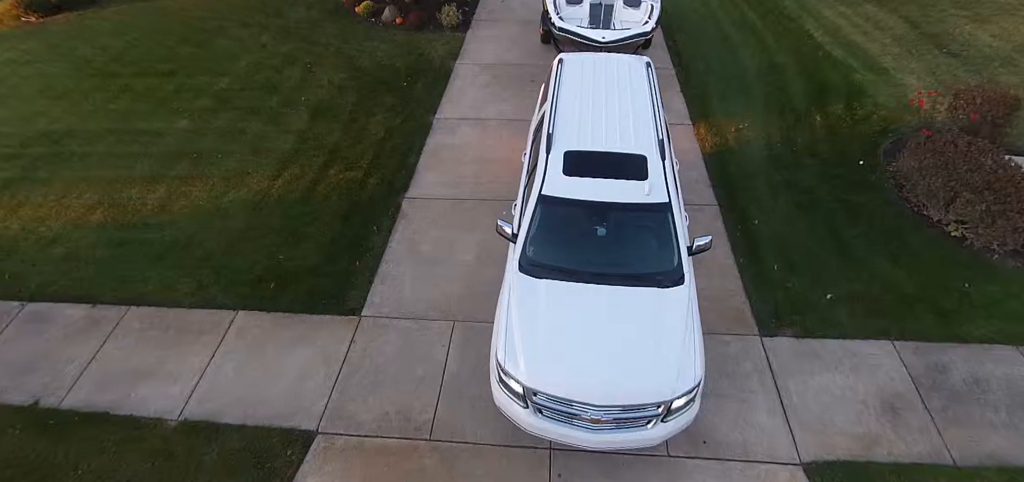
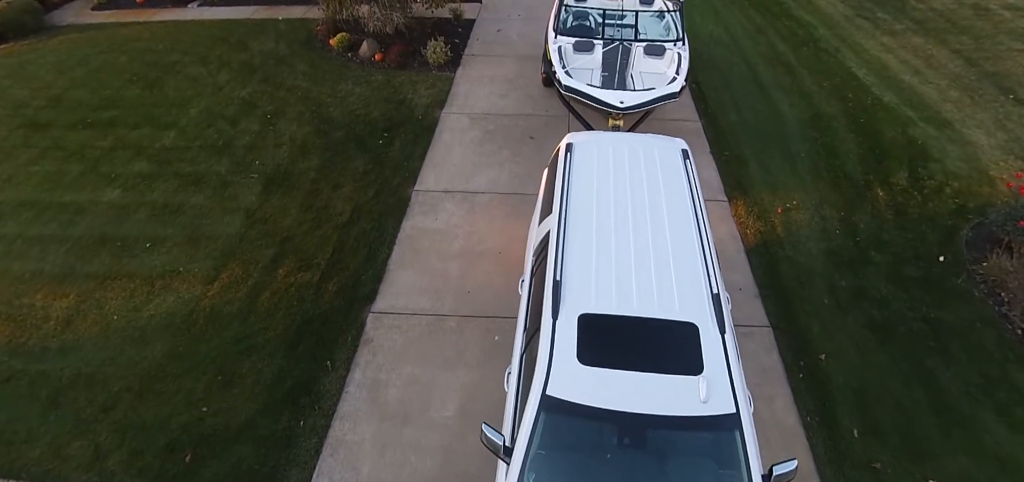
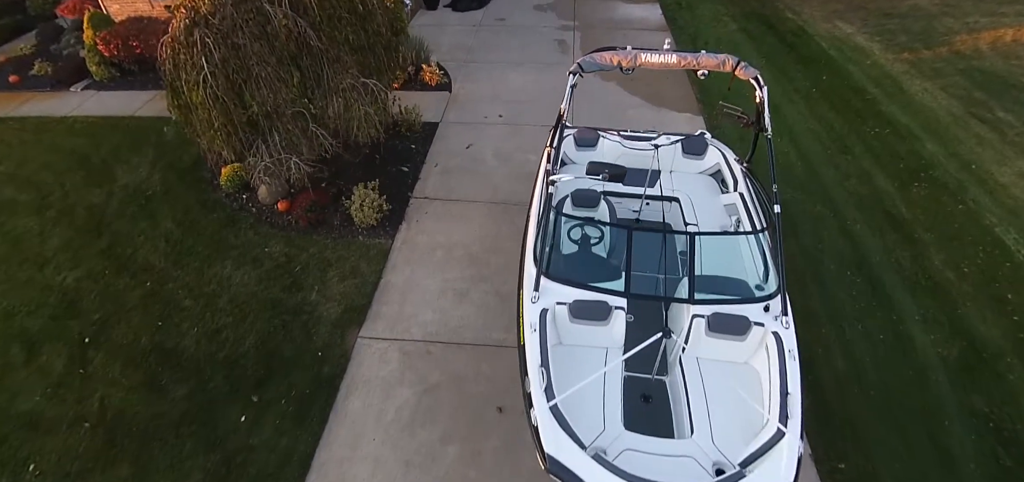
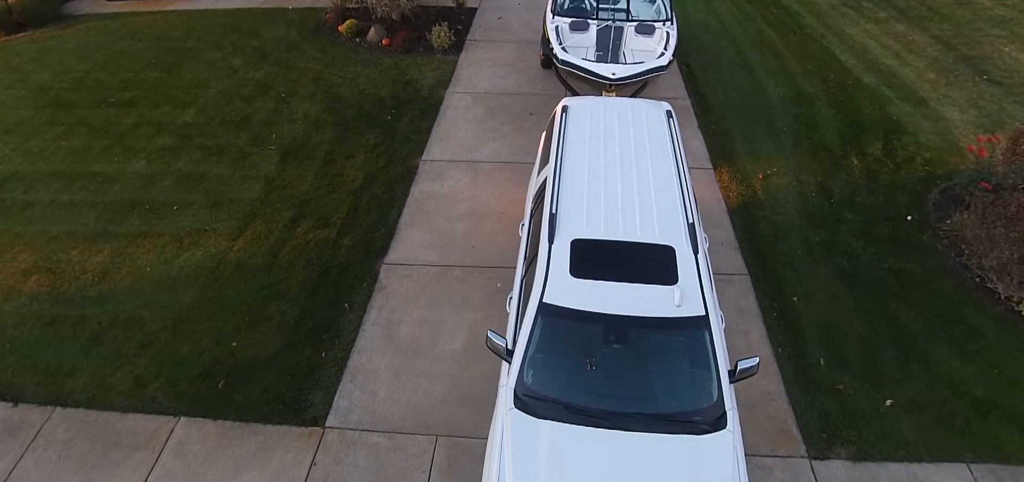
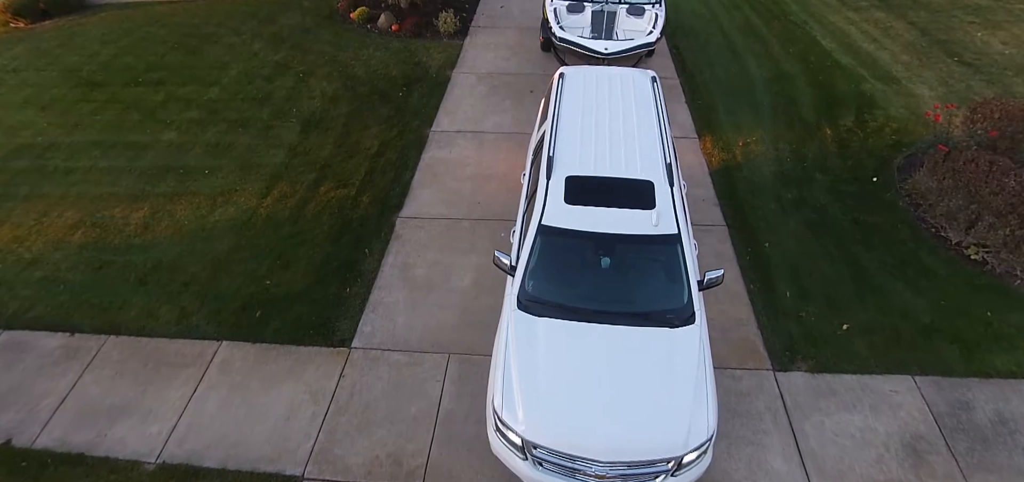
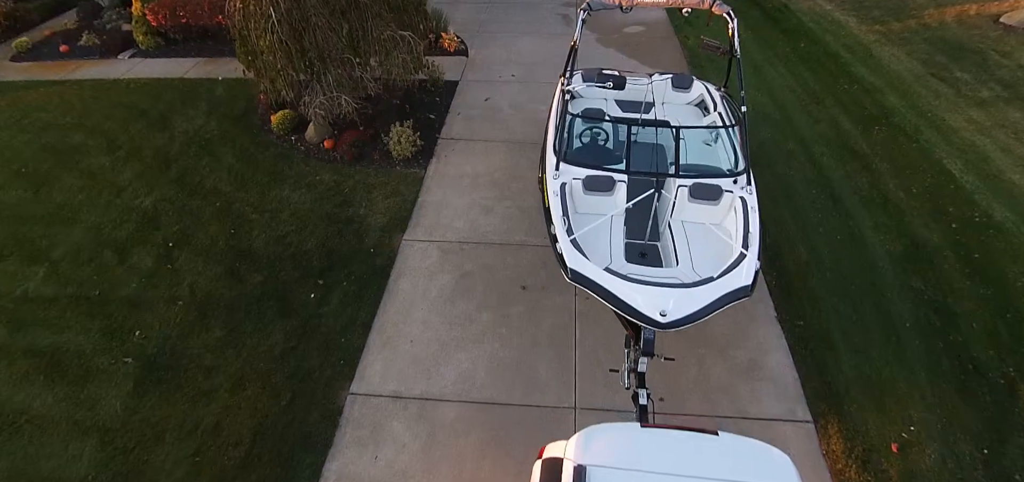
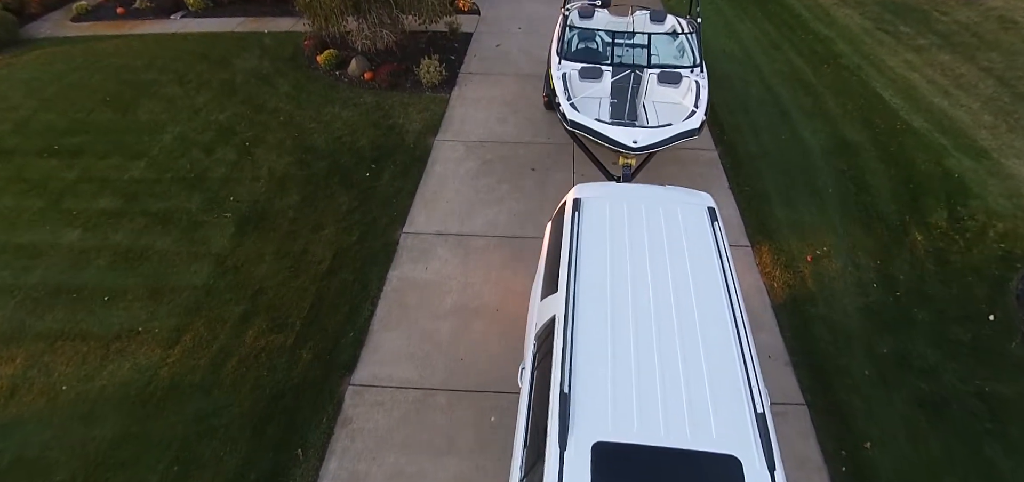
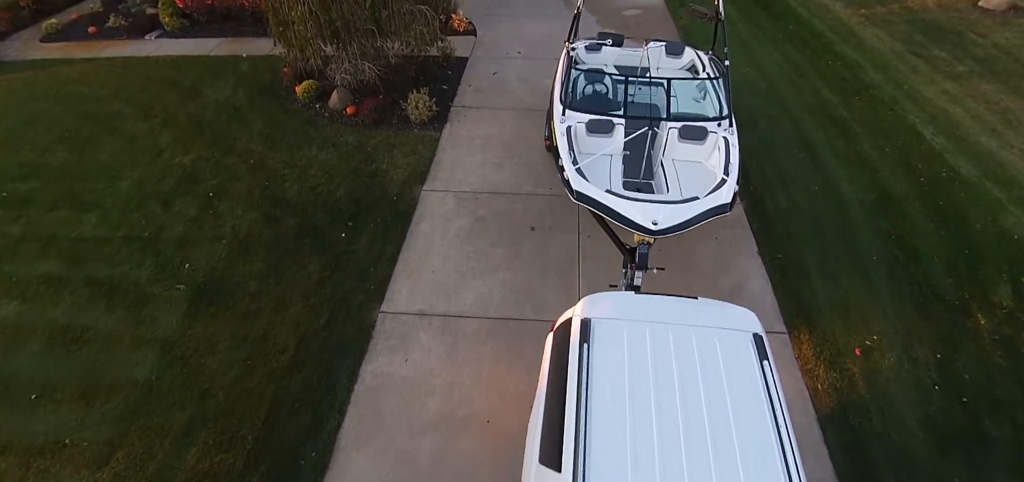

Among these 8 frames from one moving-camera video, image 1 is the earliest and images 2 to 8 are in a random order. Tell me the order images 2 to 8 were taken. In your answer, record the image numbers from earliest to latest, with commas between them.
5, 4, 2, 7, 8, 6, 3
